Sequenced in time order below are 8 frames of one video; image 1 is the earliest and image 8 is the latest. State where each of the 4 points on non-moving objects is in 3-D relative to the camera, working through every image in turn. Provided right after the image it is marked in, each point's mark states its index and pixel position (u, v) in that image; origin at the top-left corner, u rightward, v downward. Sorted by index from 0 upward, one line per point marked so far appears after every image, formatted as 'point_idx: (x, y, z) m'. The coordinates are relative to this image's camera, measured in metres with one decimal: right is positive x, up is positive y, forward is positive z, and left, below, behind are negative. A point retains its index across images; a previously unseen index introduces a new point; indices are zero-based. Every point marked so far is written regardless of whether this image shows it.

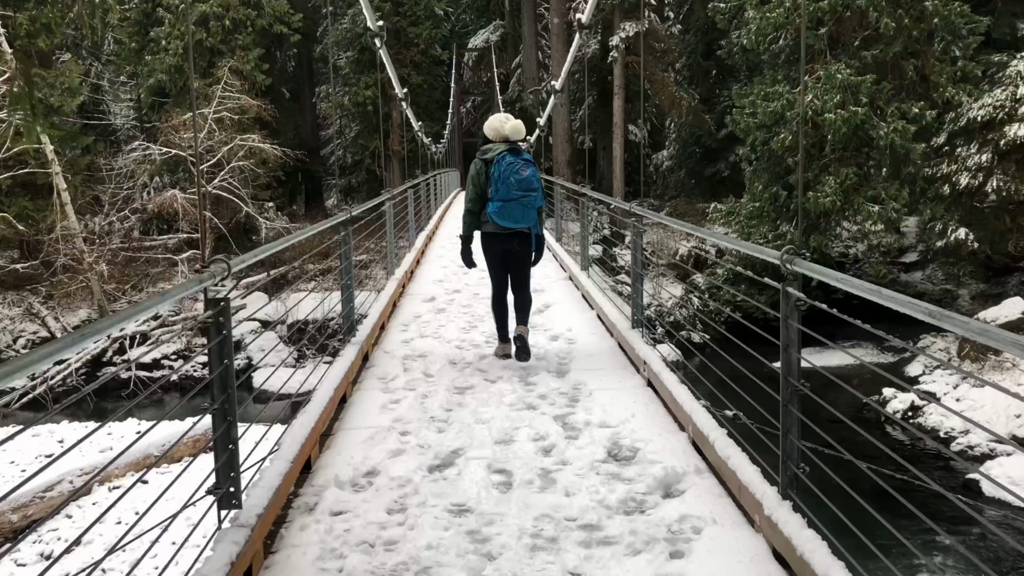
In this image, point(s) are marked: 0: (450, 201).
0: (-1.2, +1.6, +17.5) m
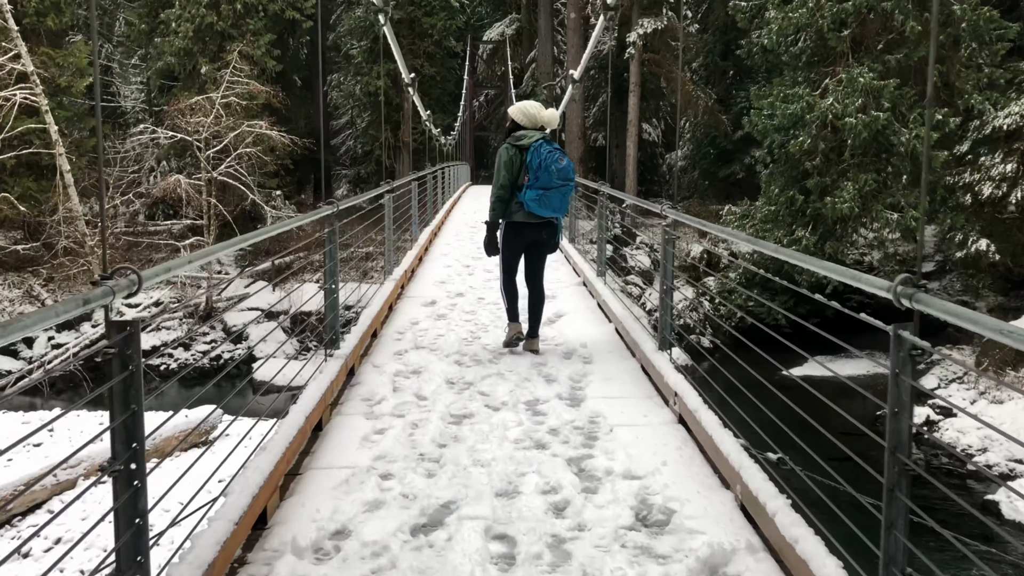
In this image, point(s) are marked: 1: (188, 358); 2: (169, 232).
0: (-1.0, +1.7, +17.2) m
1: (-4.8, -1.0, +13.6) m
2: (-6.1, +1.0, +16.3) m
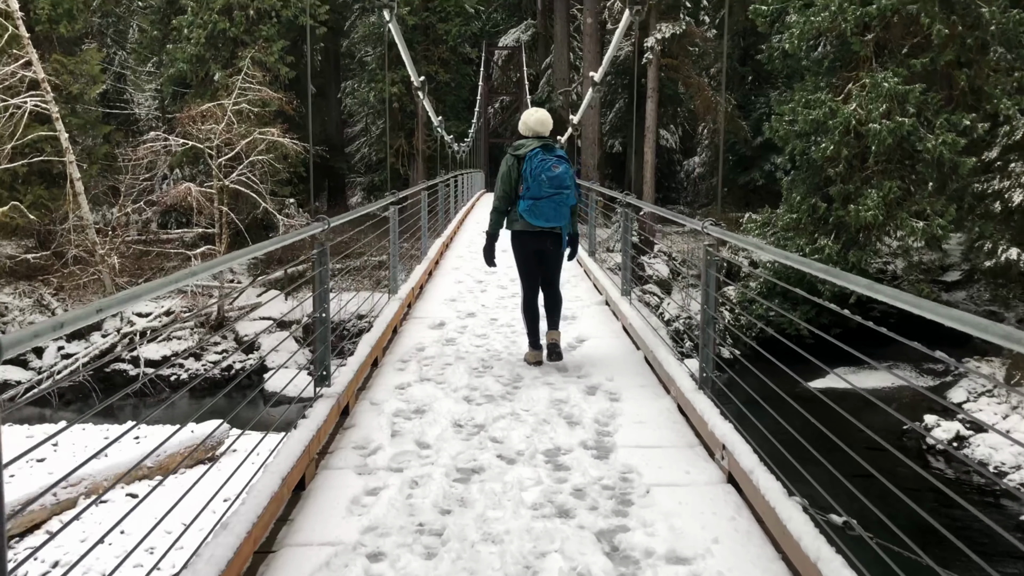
0: (-0.7, +1.6, +16.9) m
1: (-4.6, -1.2, +13.4) m
2: (-5.8, +0.8, +16.1) m
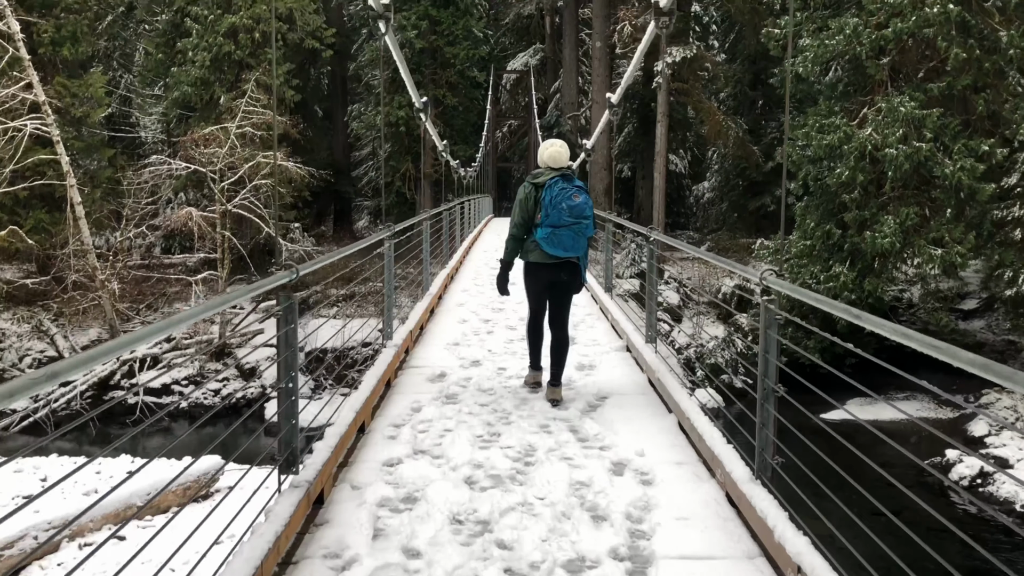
0: (-0.6, +1.1, +16.7) m
1: (-4.5, -1.5, +13.1) m
2: (-5.7, +0.4, +15.9) m
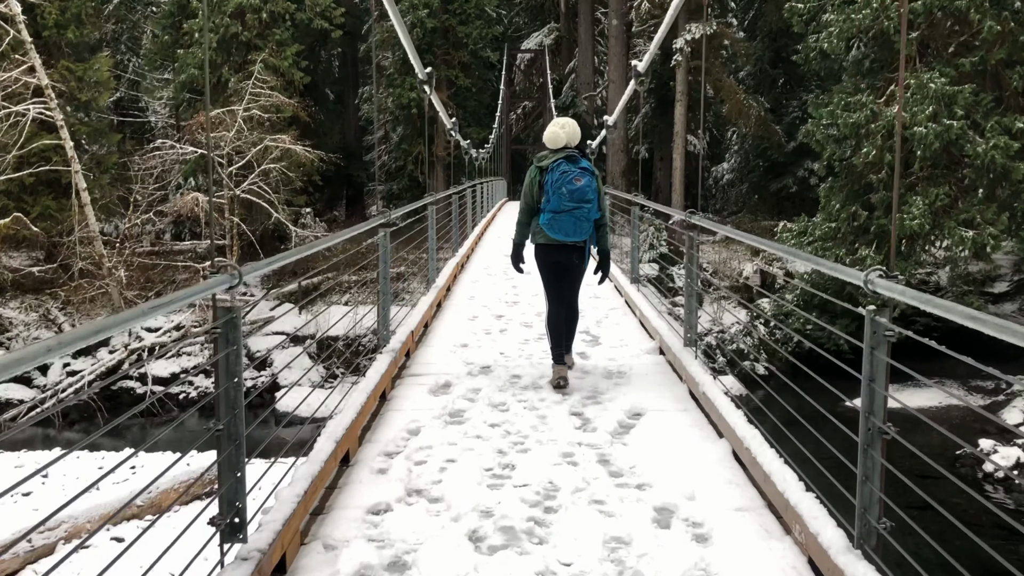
0: (-0.3, +1.3, +16.3) m
1: (-4.3, -1.4, +12.8) m
2: (-5.4, +0.6, +15.6) m
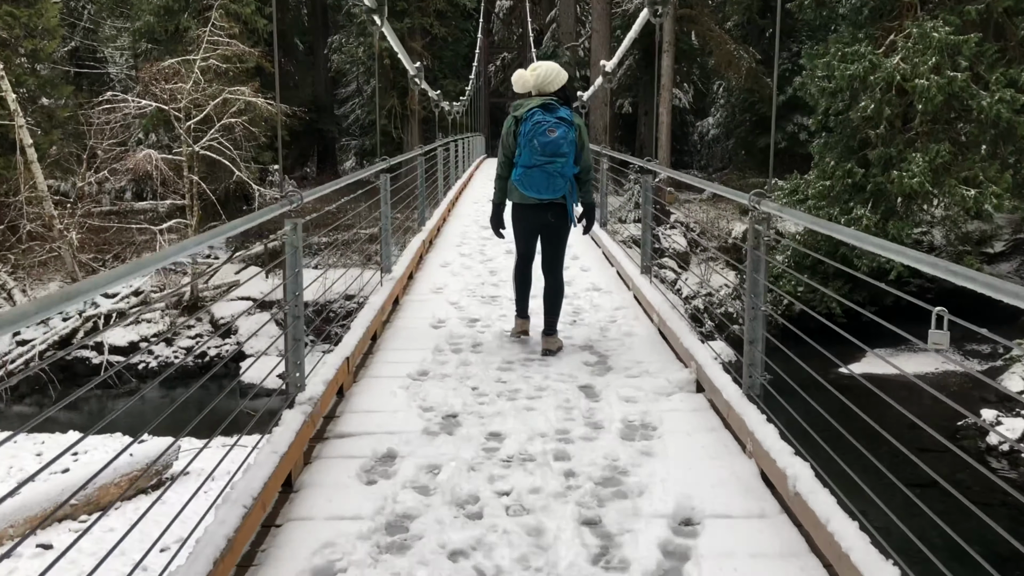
0: (-0.7, +2.0, +15.5) m
1: (-4.5, -0.9, +12.1) m
2: (-5.8, +1.2, +14.7) m
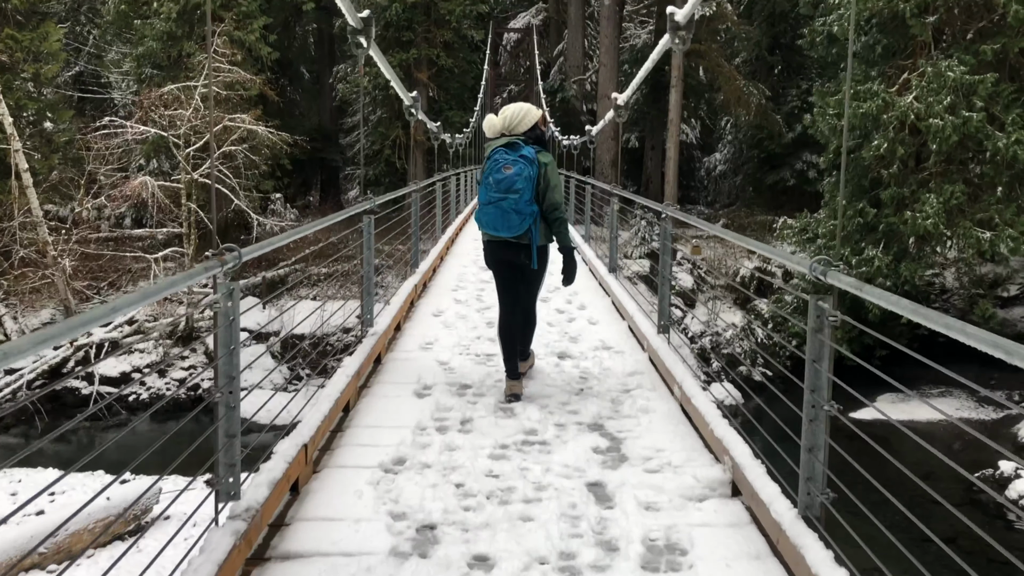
0: (-0.6, +1.4, +15.3) m
1: (-4.5, -1.3, +11.7) m
2: (-5.7, +0.8, +14.5) m
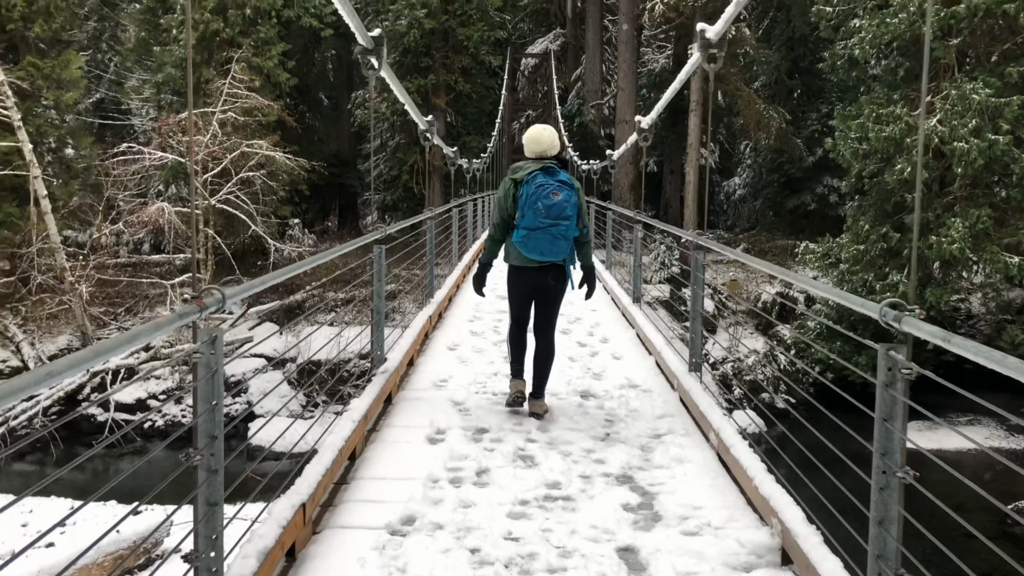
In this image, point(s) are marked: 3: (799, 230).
0: (-0.3, +1.0, +15.2) m
1: (-4.3, -1.6, +11.6) m
2: (-5.4, +0.4, +14.5) m
3: (+5.7, +1.2, +18.1) m
